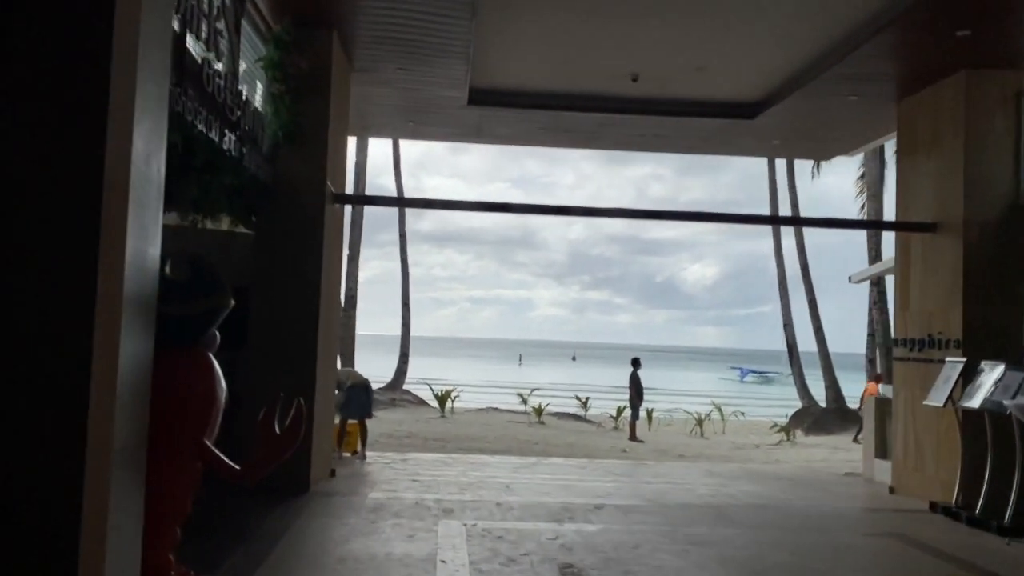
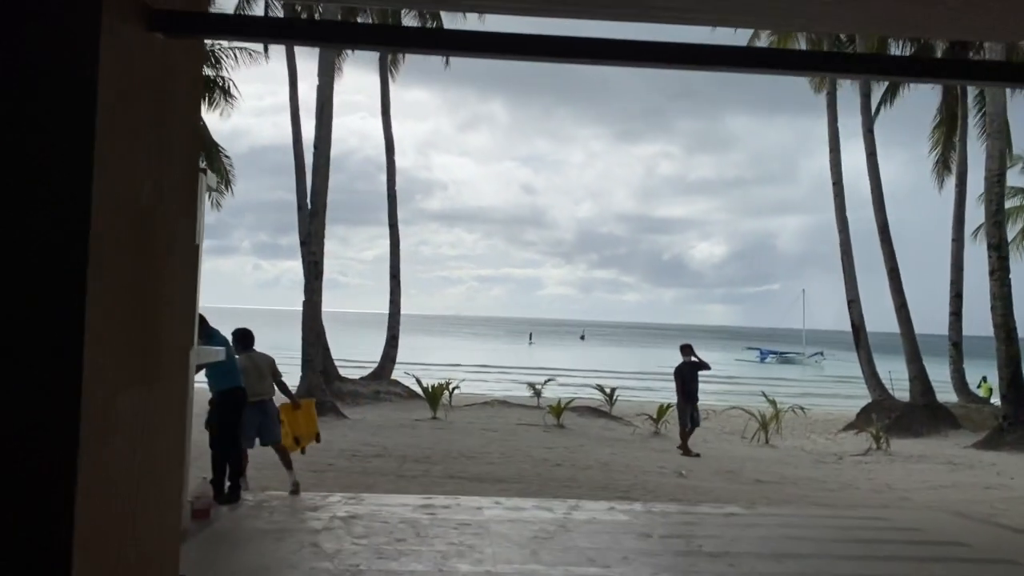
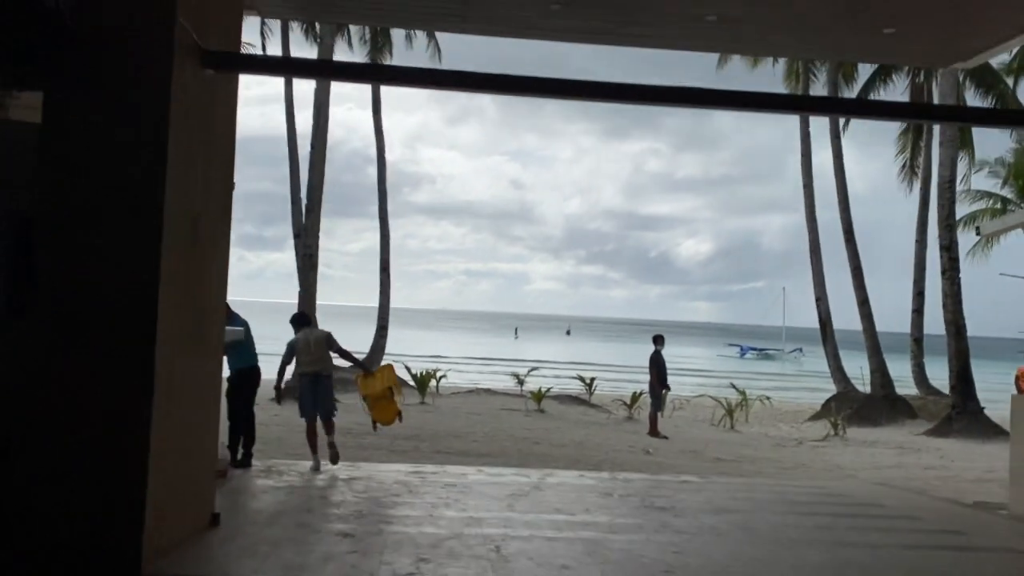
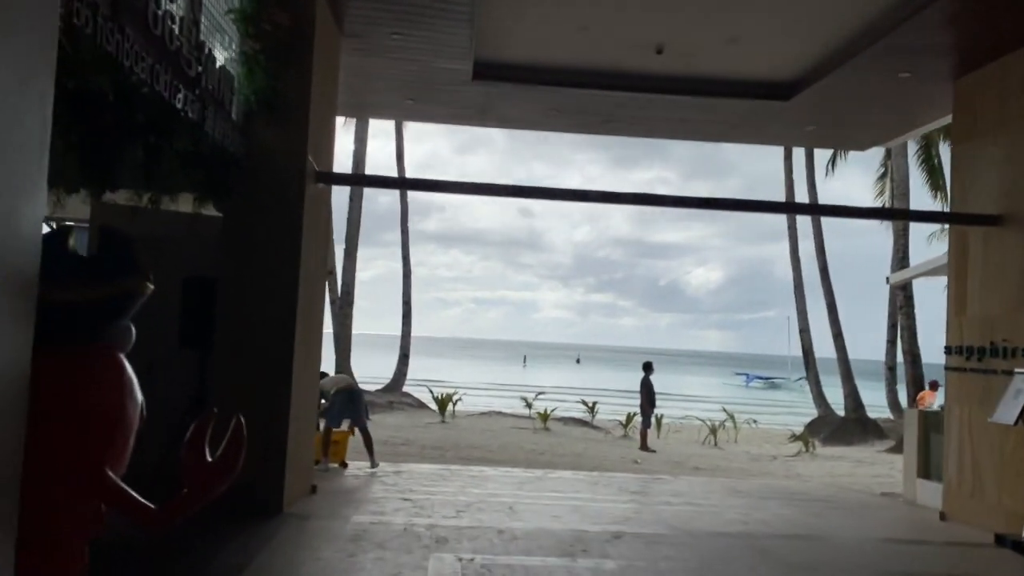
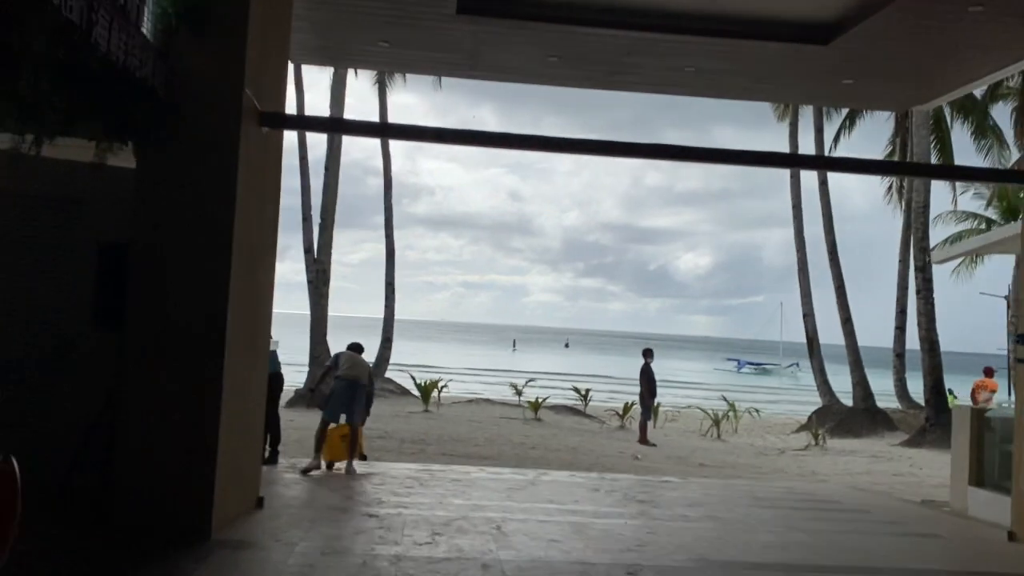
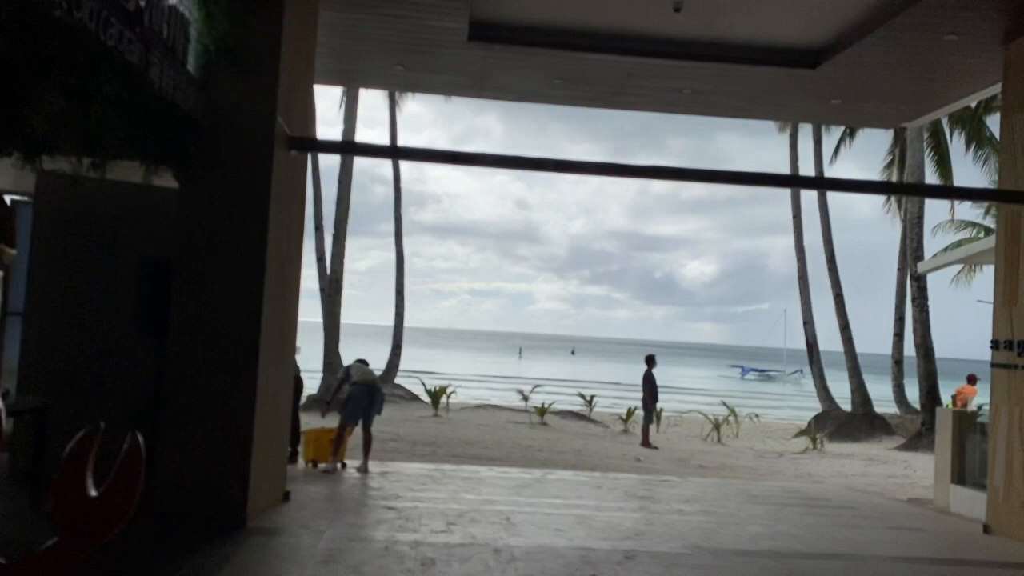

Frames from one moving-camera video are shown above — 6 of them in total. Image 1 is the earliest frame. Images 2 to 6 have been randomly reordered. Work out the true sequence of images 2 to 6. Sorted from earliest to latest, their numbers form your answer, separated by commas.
4, 6, 5, 3, 2
